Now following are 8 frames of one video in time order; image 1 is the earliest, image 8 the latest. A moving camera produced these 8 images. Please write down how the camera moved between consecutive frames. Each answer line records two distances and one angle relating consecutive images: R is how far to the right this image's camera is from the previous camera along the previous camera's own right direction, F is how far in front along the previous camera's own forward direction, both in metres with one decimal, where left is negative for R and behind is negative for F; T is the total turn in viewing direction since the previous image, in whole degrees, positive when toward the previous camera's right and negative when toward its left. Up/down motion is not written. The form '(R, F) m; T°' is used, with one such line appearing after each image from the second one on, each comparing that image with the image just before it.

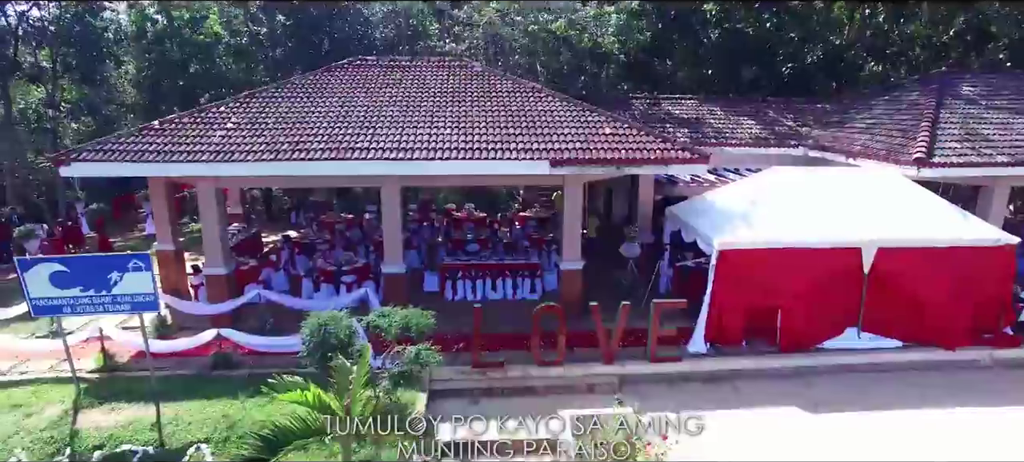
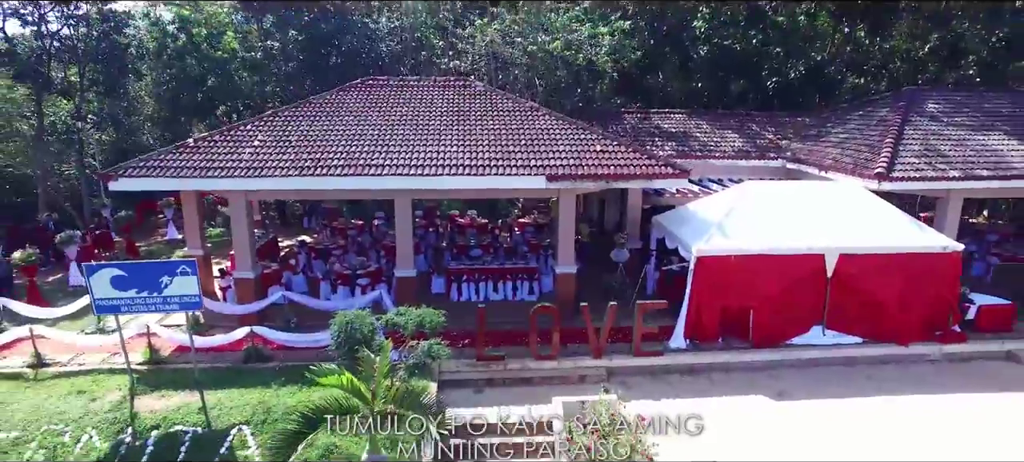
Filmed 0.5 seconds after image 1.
(0.0, -1.1) m; 0°
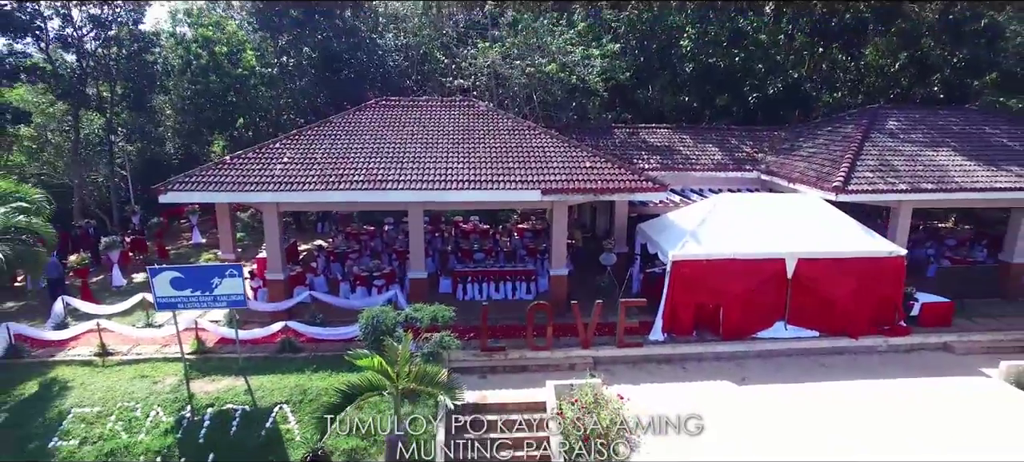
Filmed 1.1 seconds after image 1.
(0.0, -1.5) m; 0°
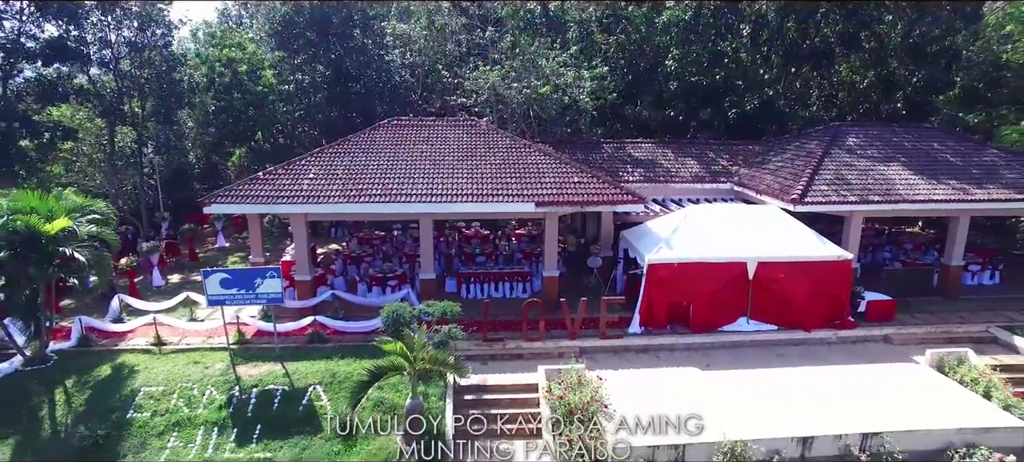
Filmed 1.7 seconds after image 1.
(0.0, -1.8) m; 0°
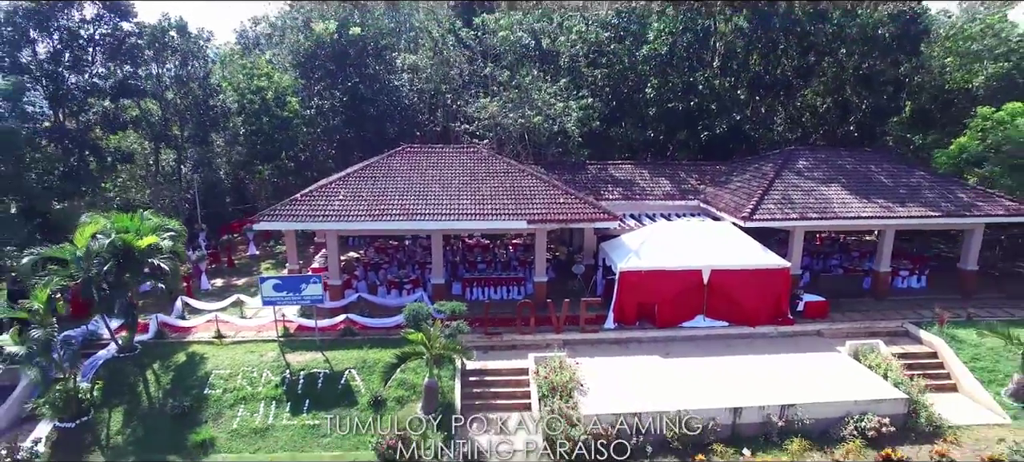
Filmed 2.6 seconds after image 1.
(+0.1, -2.9) m; 0°
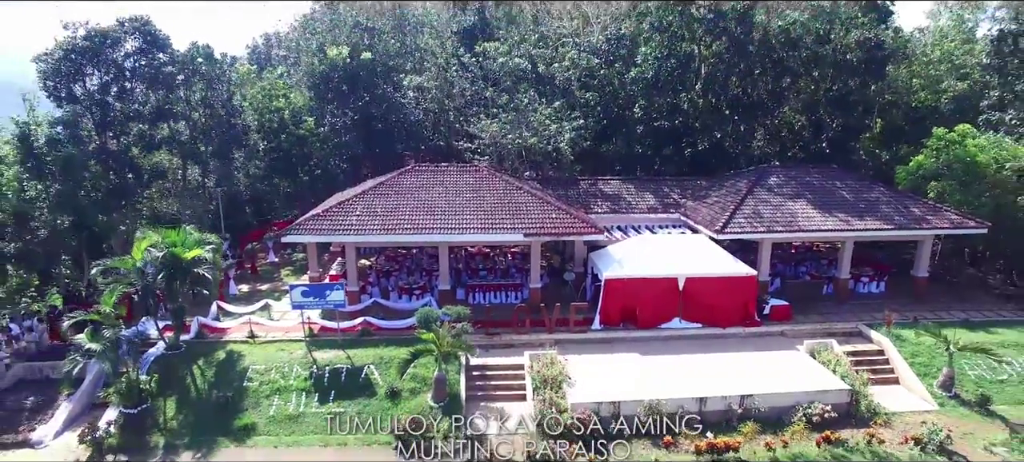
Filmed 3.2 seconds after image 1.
(+0.1, -2.2) m; 0°
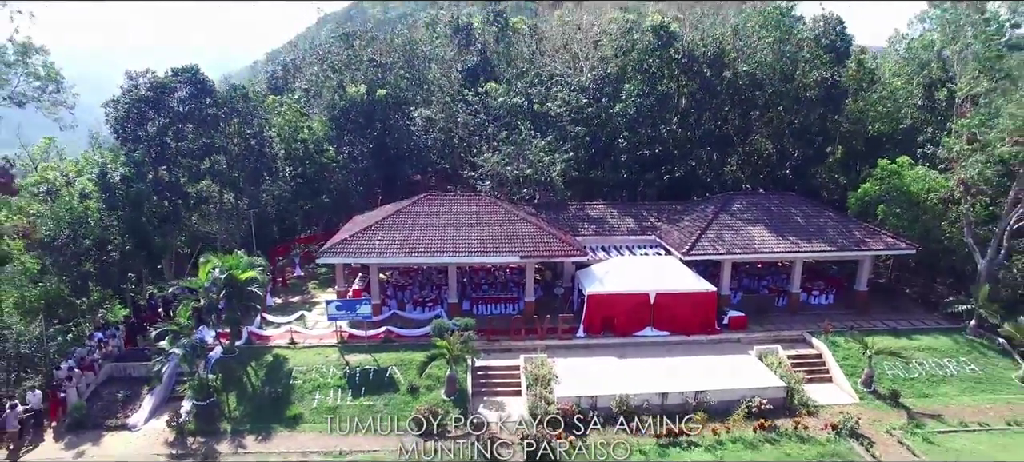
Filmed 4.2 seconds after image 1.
(+0.1, -3.5) m; 0°
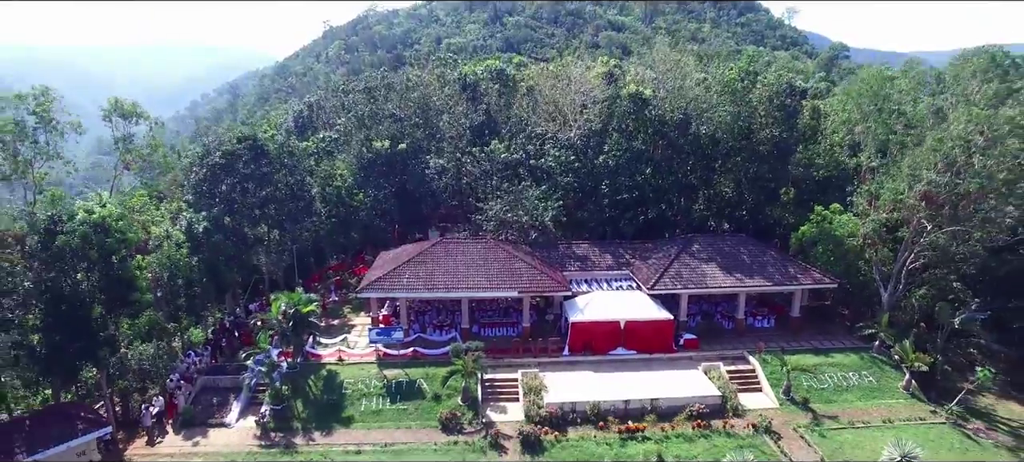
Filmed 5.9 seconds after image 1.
(0.0, -5.9) m; 0°
